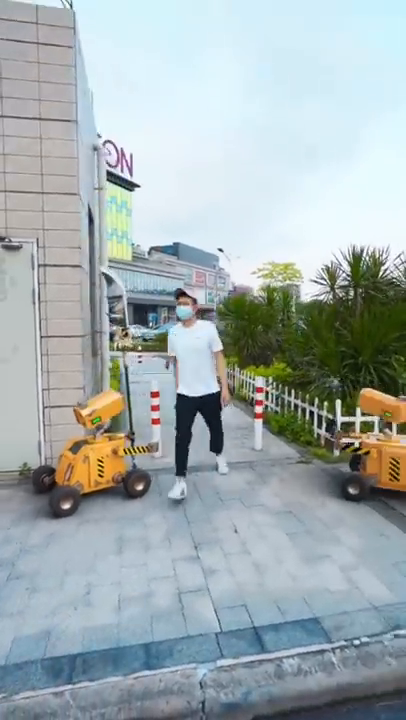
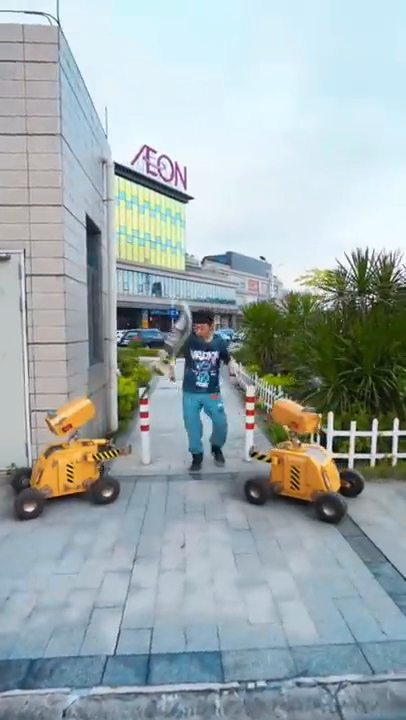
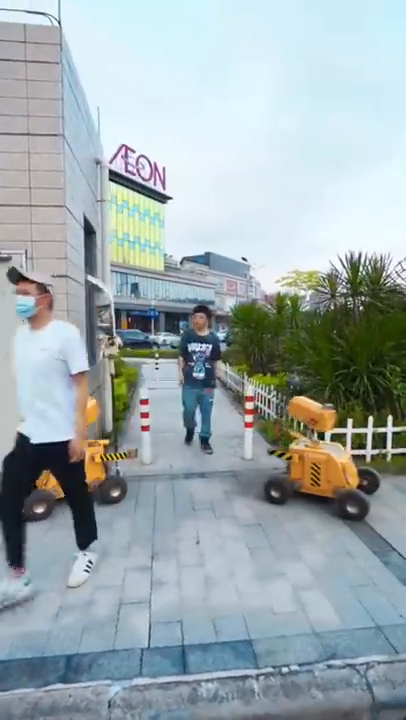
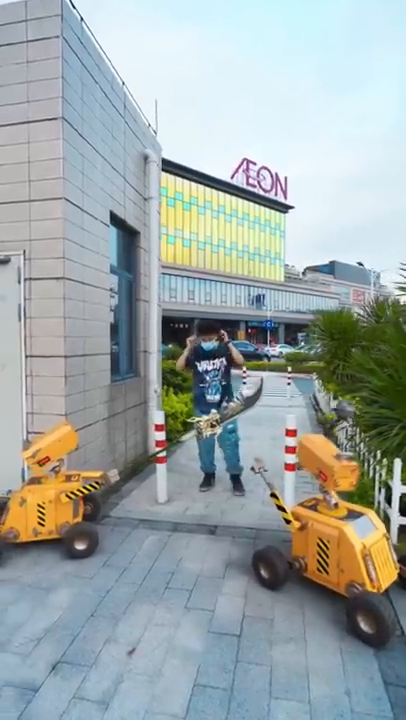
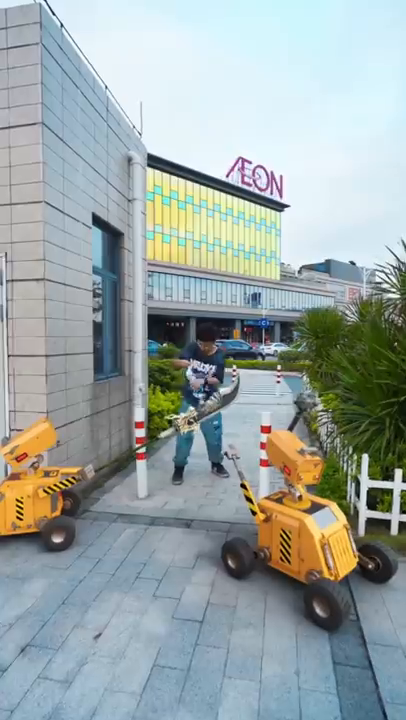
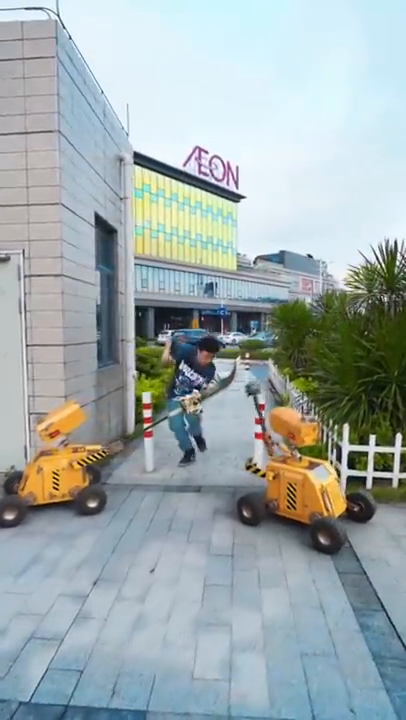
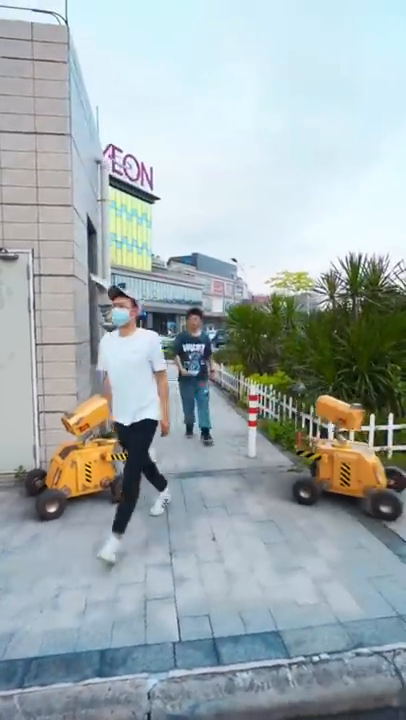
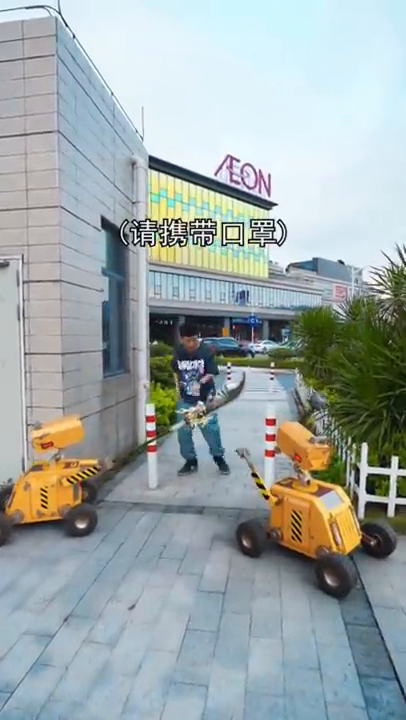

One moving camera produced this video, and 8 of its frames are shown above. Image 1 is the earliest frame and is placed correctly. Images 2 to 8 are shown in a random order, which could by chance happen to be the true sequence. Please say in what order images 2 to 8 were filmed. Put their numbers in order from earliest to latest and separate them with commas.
7, 3, 2, 6, 8, 5, 4
